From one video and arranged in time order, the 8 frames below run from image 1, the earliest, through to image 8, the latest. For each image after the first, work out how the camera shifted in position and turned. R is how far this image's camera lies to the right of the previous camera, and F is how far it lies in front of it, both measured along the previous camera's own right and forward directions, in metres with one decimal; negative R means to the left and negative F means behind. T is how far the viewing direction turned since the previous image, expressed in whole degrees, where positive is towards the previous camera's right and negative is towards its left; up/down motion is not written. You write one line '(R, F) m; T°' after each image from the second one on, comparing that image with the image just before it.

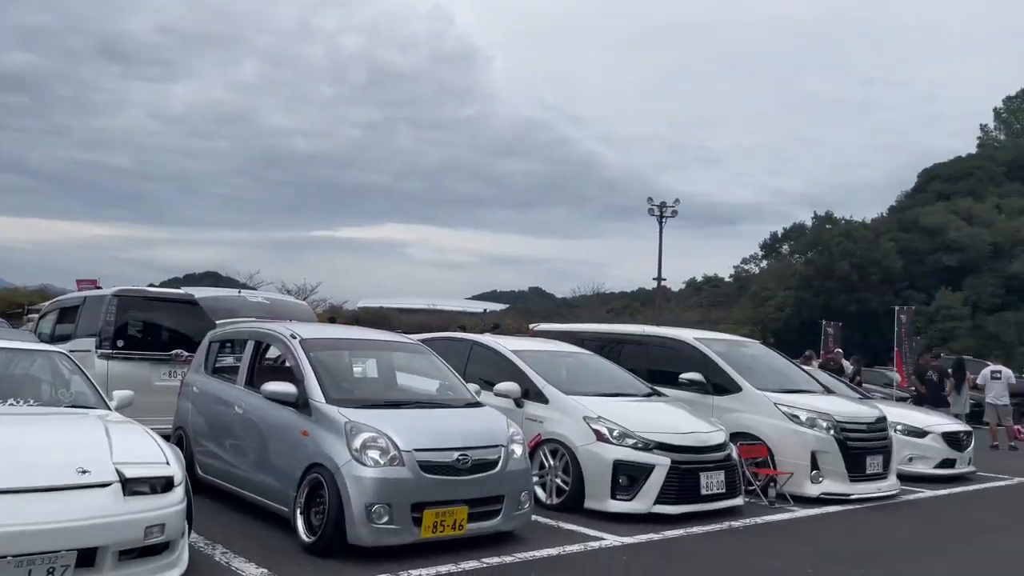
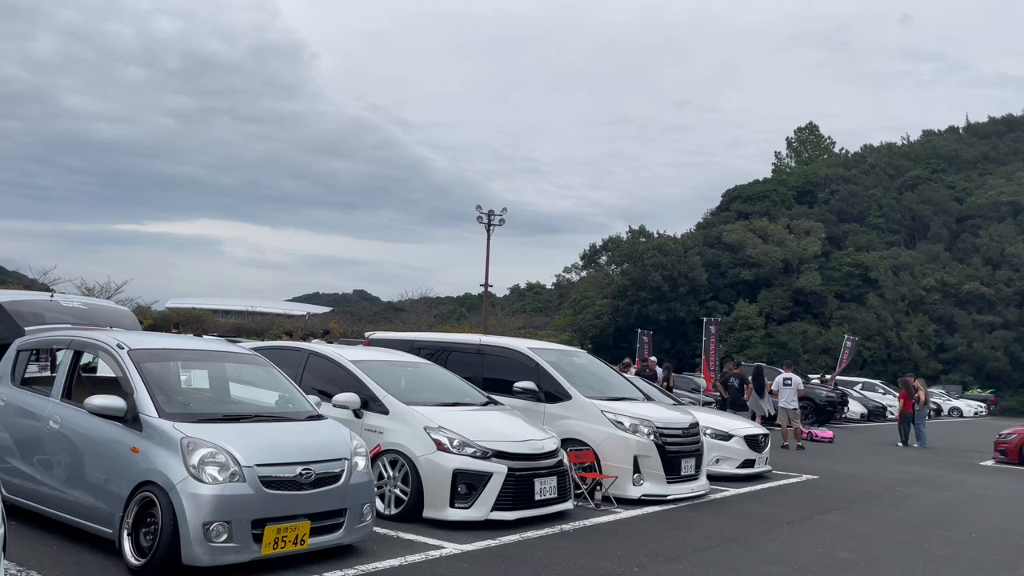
(-0.2, -0.1) m; +12°
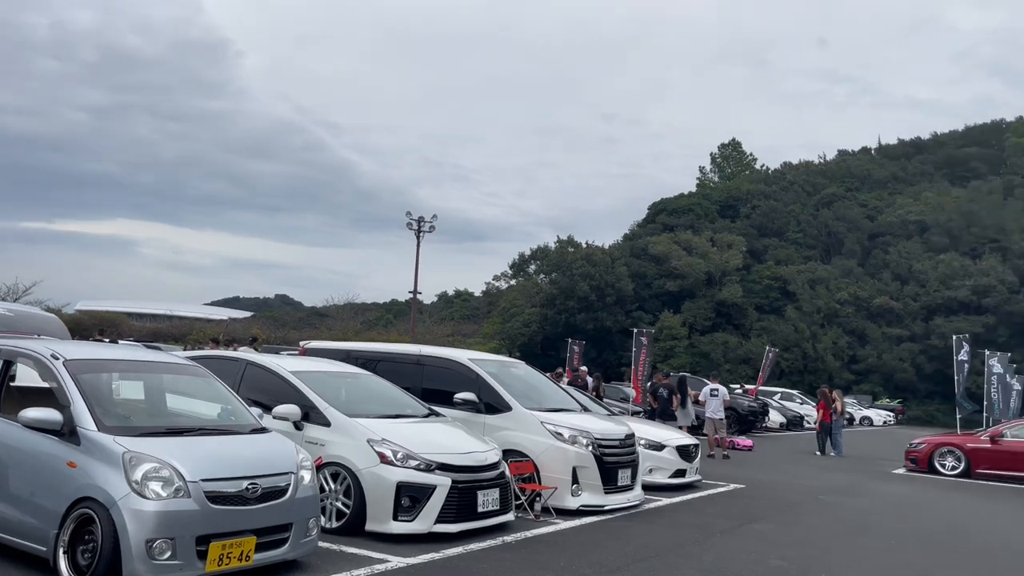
(-0.2, -0.1) m; +5°
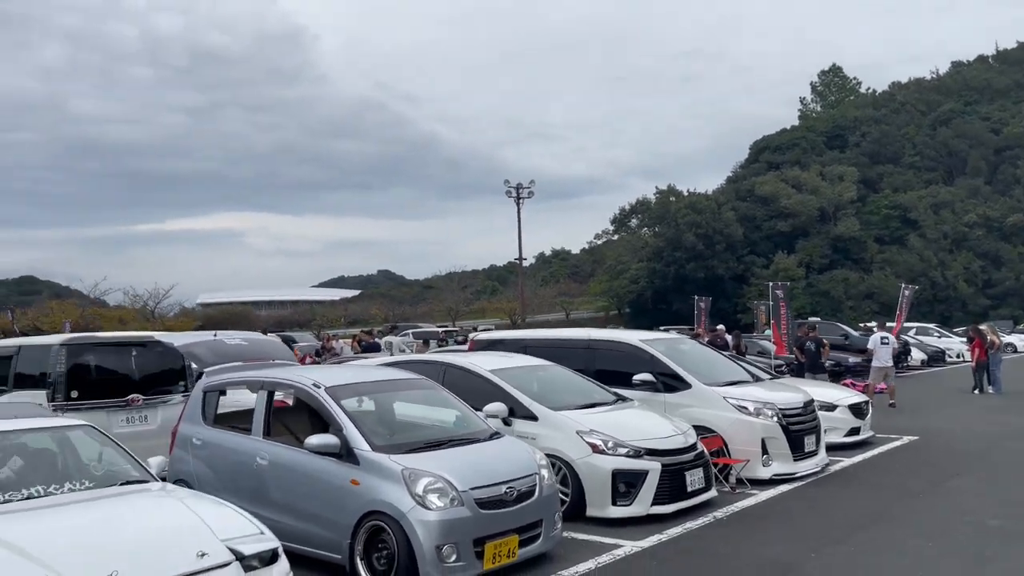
(-0.8, -0.5) m; -7°
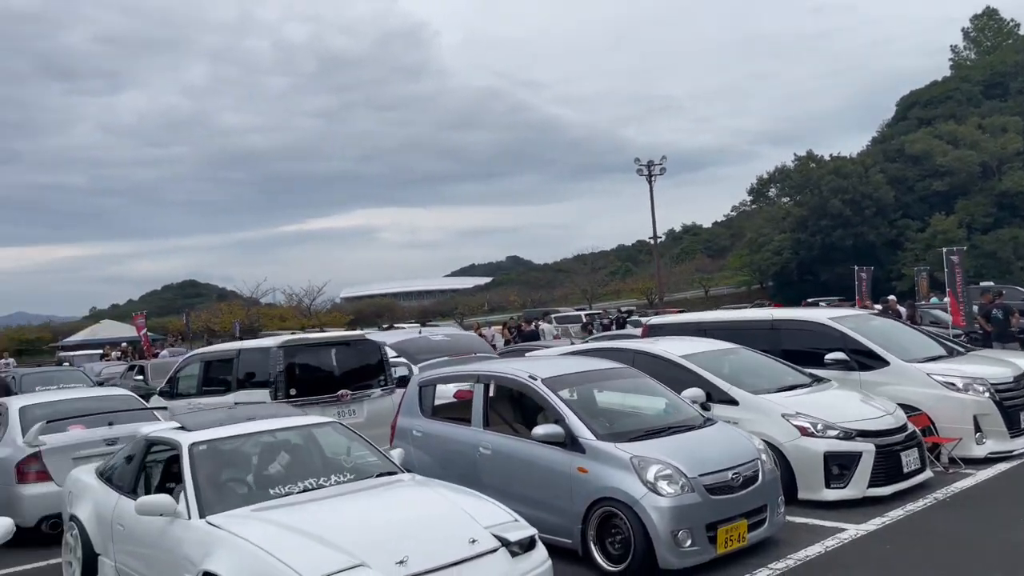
(-0.6, -0.2) m; -9°
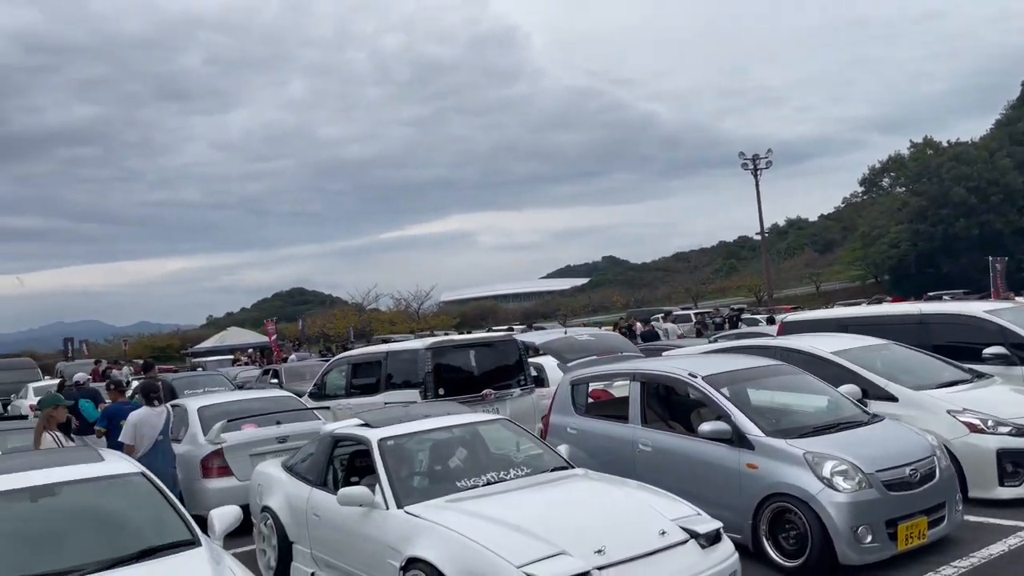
(-0.5, -0.2) m; -7°
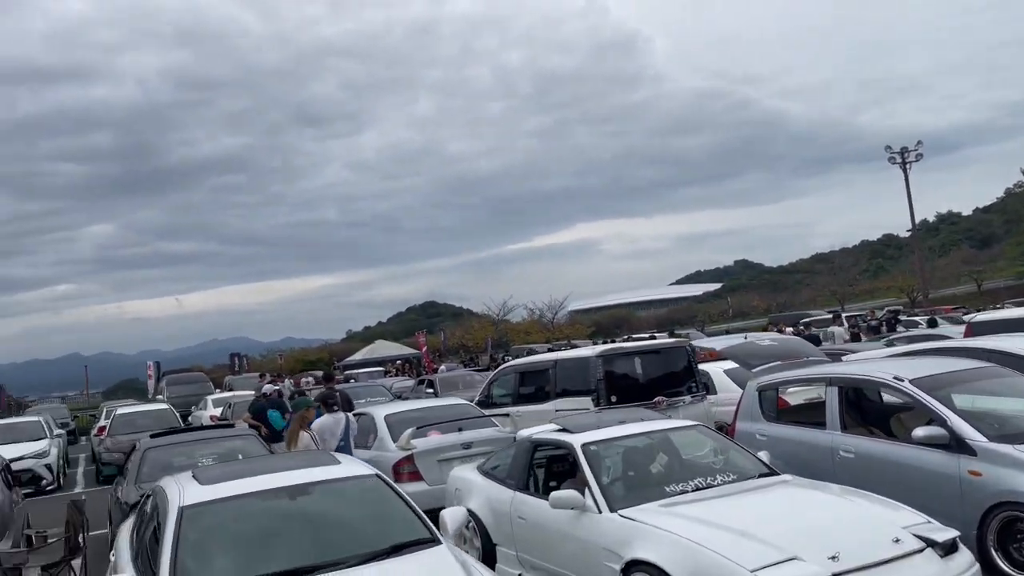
(-0.5, -0.1) m; -9°
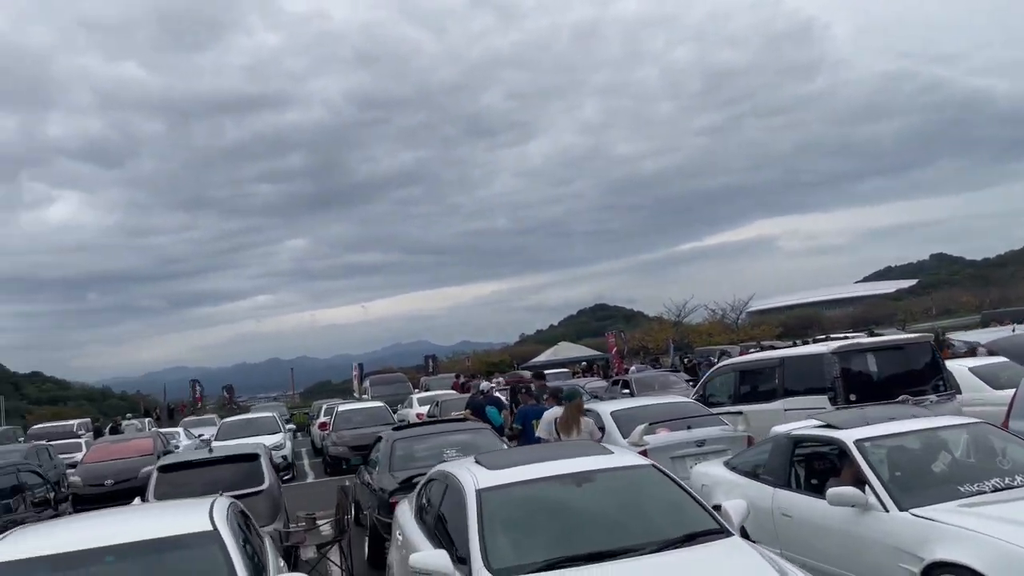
(-0.7, -0.1) m; -12°
